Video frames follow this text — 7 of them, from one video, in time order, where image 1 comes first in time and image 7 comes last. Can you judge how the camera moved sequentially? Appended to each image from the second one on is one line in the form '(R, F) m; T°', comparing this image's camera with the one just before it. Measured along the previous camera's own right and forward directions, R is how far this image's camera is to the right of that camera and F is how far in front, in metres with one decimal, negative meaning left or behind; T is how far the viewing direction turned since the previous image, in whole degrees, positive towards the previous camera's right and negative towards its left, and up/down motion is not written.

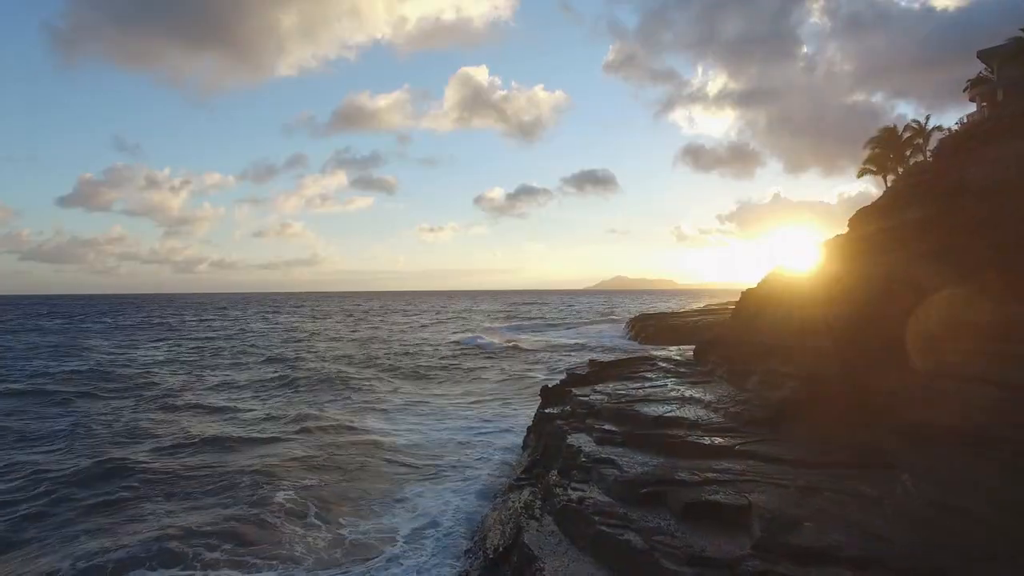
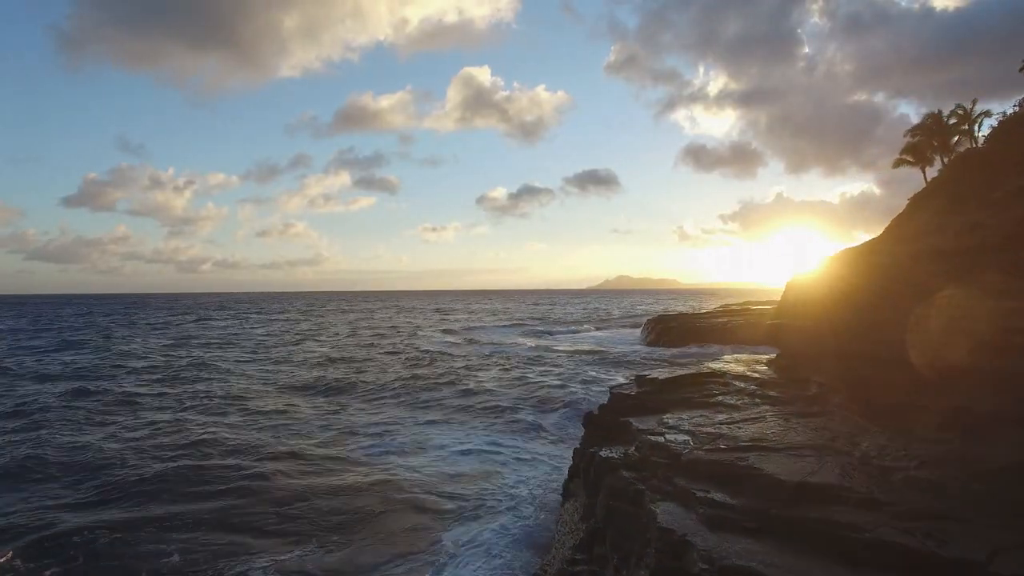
(-0.6, +1.2) m; 0°
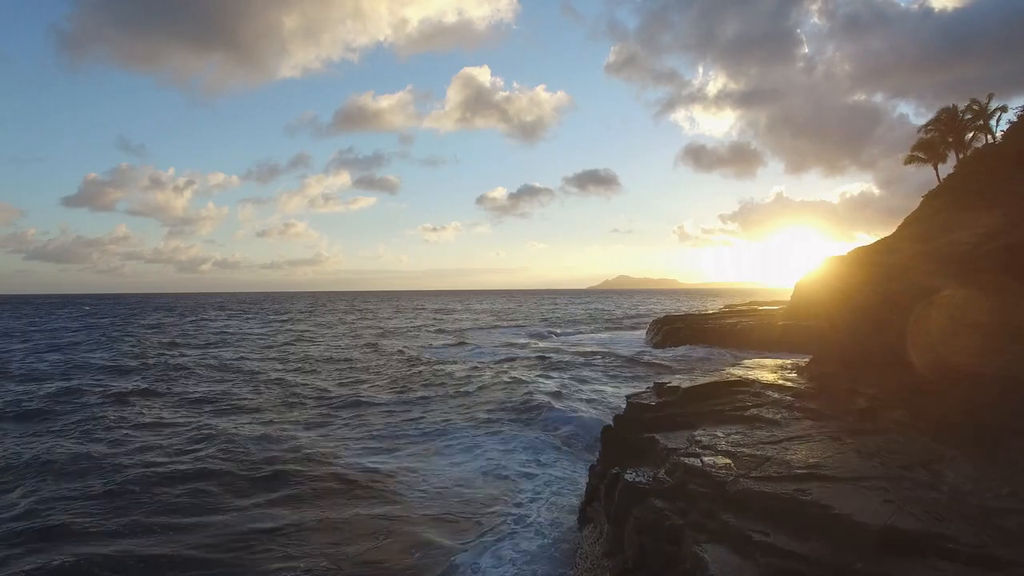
(-0.8, -1.5) m; 0°
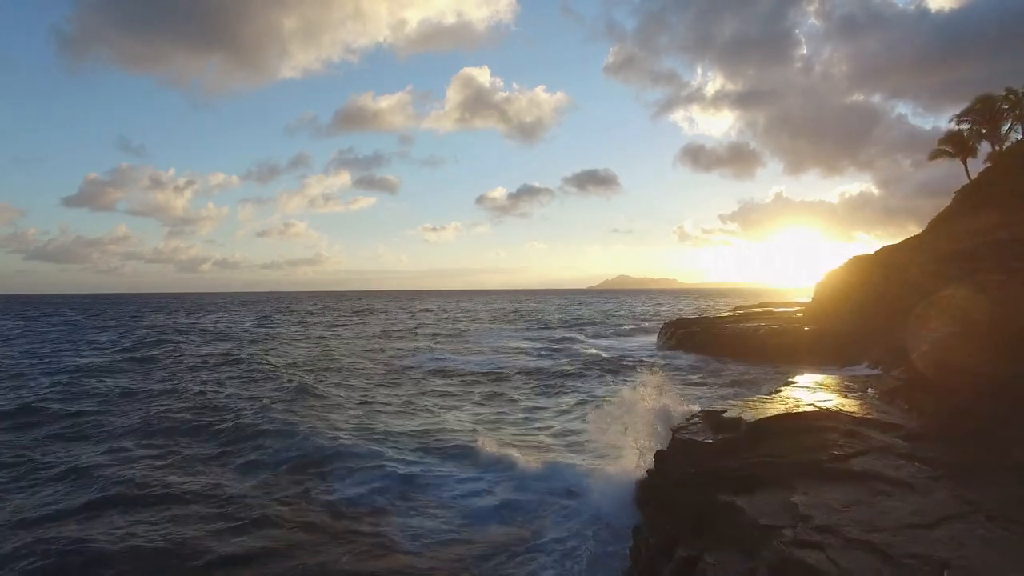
(-0.6, +0.8) m; 0°
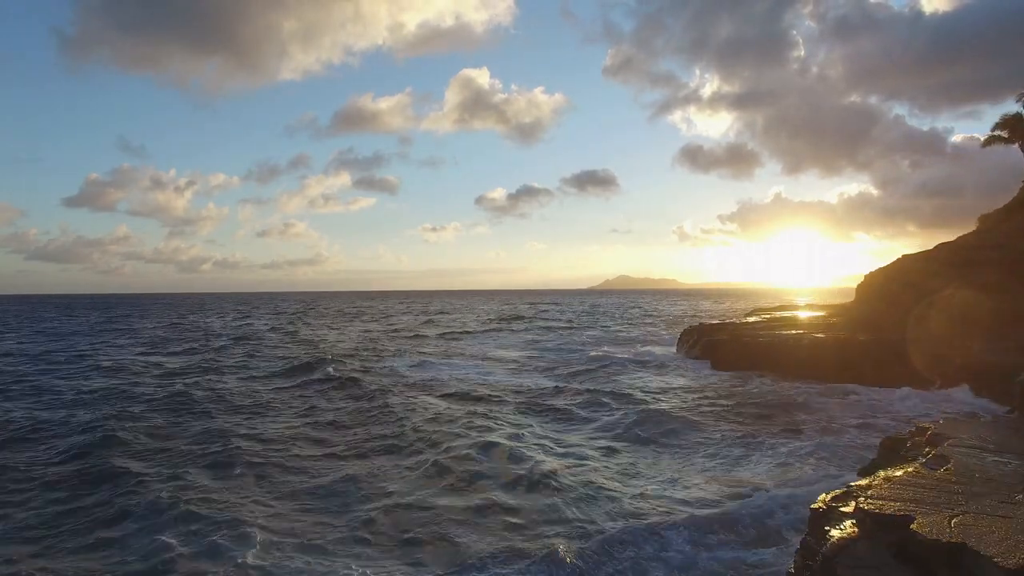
(-0.9, +1.9) m; 0°
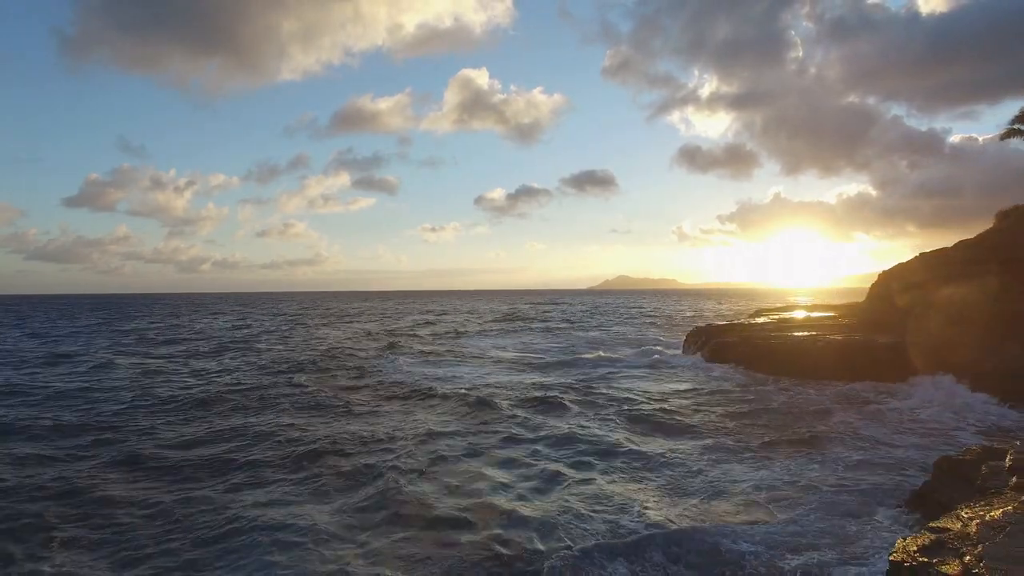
(-0.7, -1.9) m; 0°
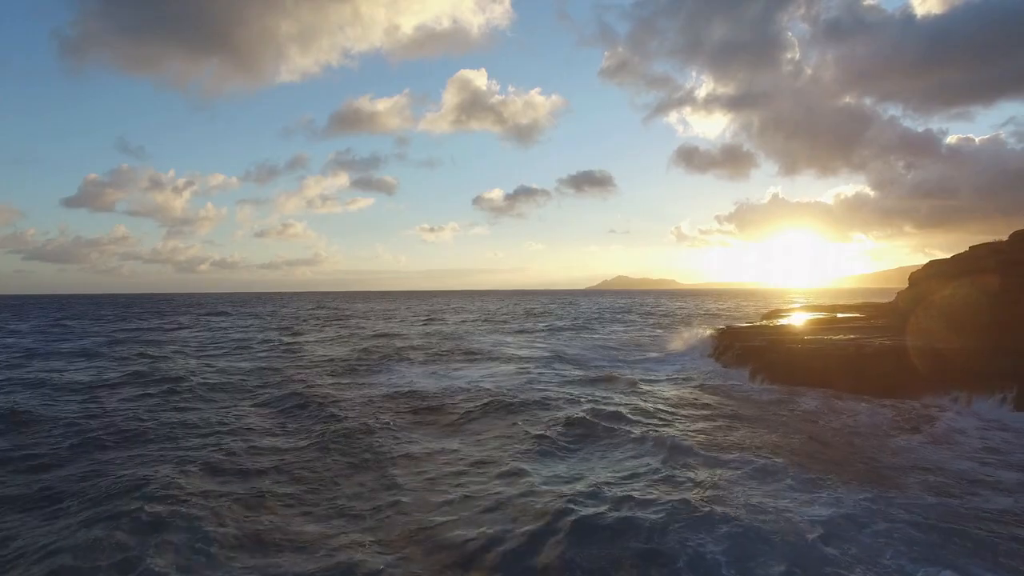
(-0.5, +0.9) m; 0°
